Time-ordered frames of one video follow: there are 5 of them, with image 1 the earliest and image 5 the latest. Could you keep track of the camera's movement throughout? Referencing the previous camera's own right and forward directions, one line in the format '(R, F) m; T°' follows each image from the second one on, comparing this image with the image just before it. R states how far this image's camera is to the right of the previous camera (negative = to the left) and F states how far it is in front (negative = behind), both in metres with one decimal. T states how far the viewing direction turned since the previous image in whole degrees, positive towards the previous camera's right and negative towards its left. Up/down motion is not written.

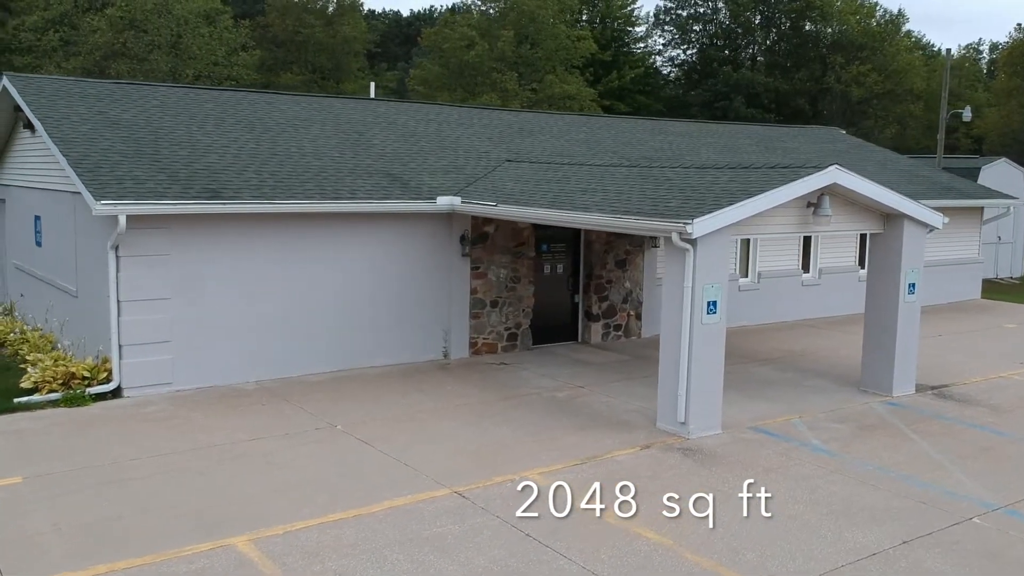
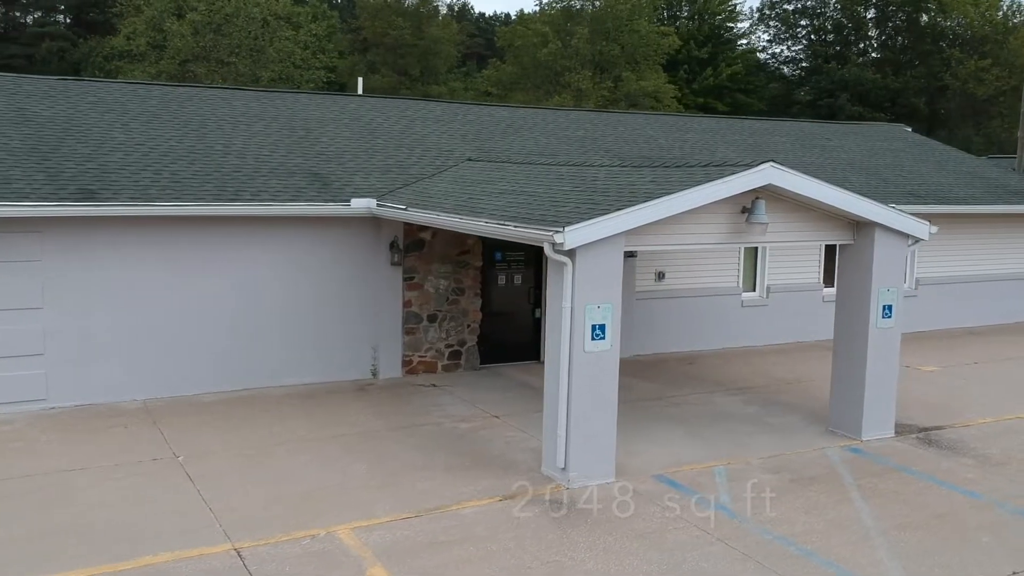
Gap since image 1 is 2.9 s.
(+2.0, +1.4) m; -7°
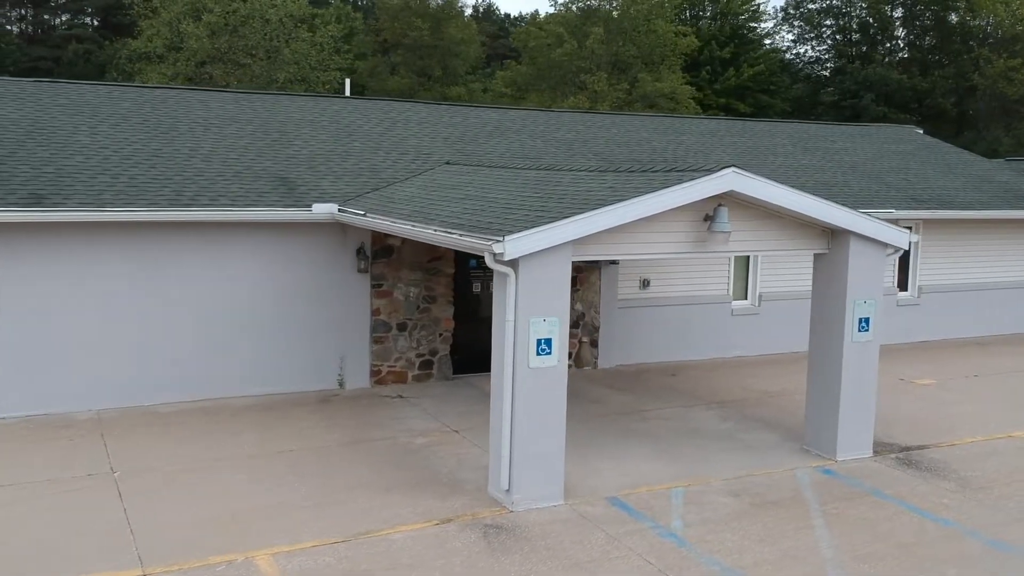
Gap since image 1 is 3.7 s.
(+0.6, +0.4) m; -2°
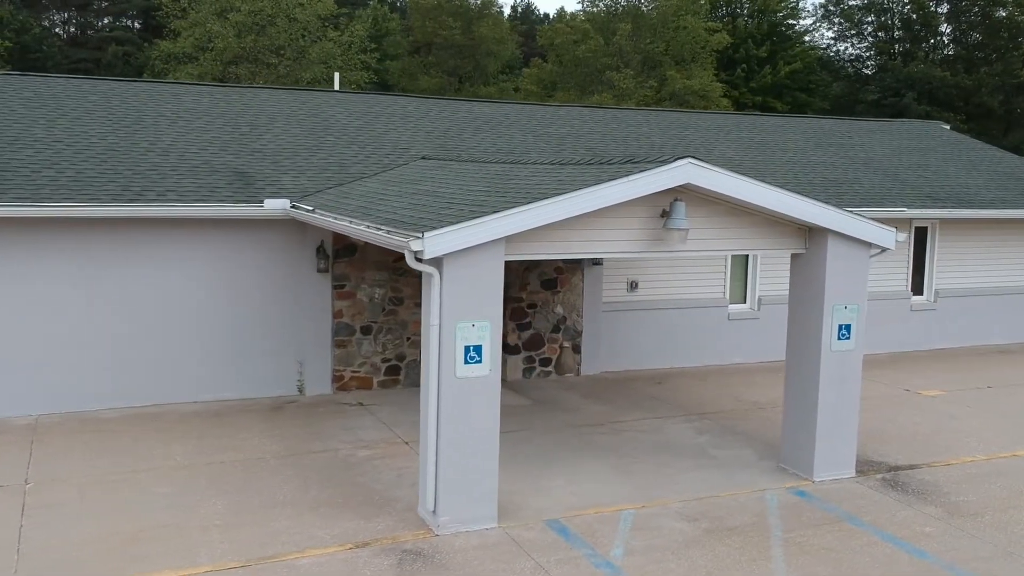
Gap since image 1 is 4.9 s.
(+0.7, +0.6) m; -3°
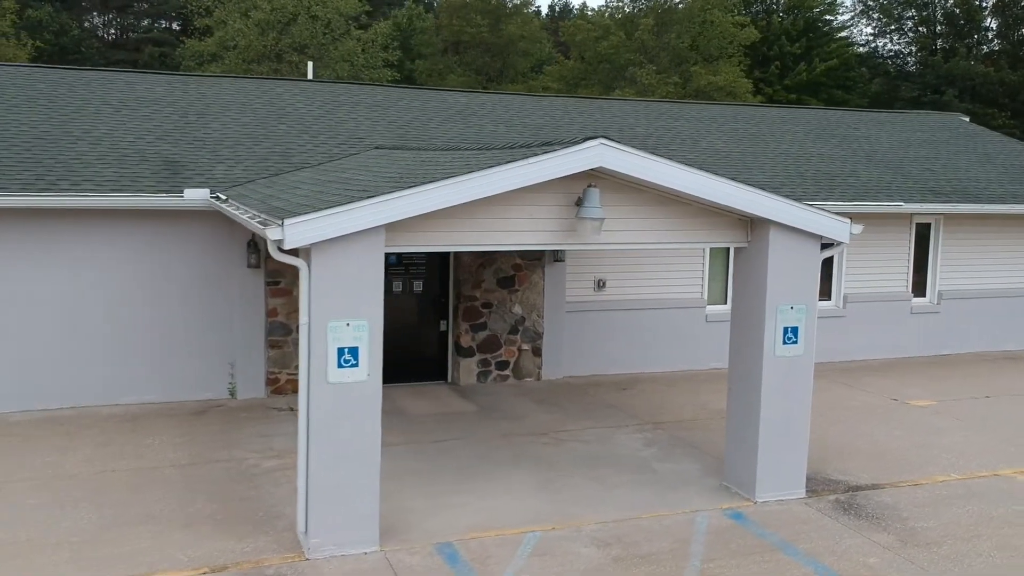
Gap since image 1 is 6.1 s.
(+0.9, +0.7) m; -3°
